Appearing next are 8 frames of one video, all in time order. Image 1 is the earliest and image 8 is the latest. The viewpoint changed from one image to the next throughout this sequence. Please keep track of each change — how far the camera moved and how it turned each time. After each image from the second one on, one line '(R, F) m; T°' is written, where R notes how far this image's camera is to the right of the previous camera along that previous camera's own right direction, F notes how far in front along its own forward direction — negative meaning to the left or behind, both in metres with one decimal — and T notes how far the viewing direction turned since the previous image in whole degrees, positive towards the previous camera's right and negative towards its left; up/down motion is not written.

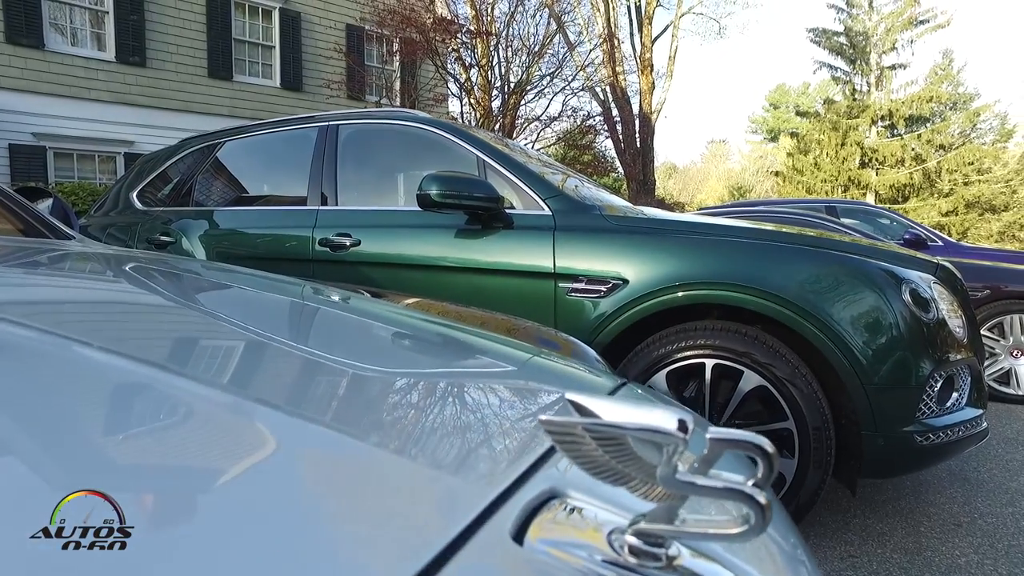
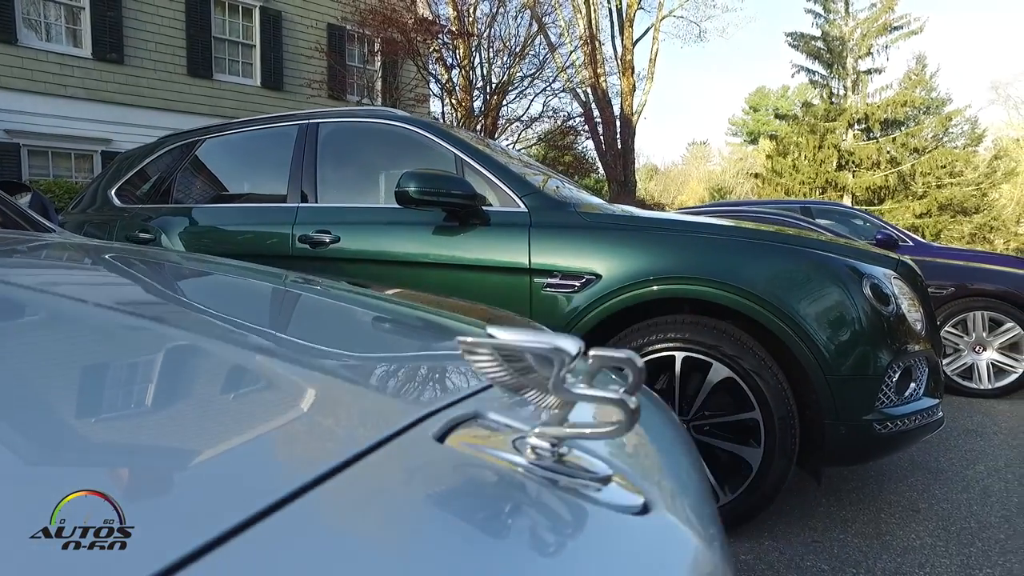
(0.0, -0.1) m; +2°
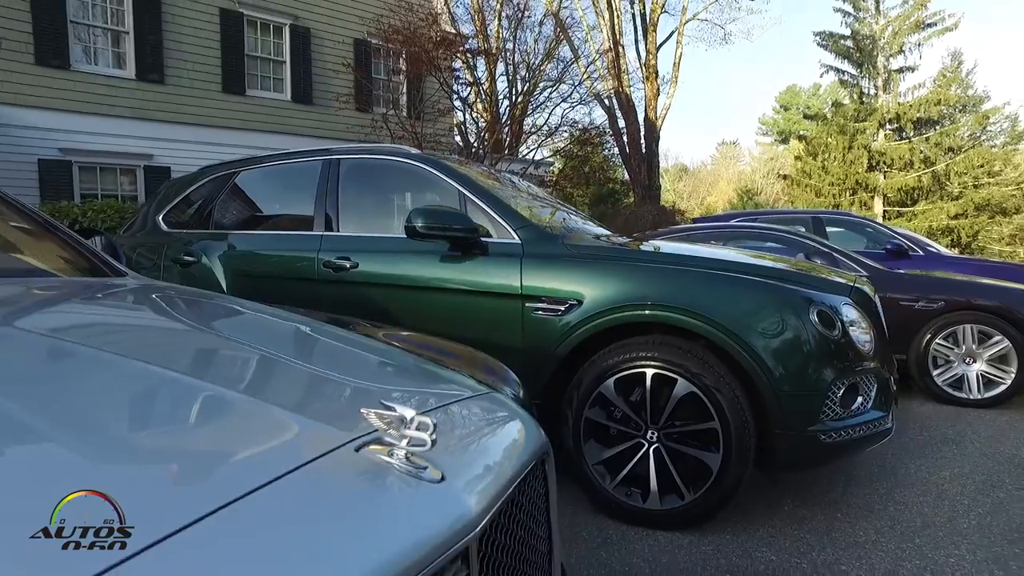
(+0.2, -0.4) m; -2°
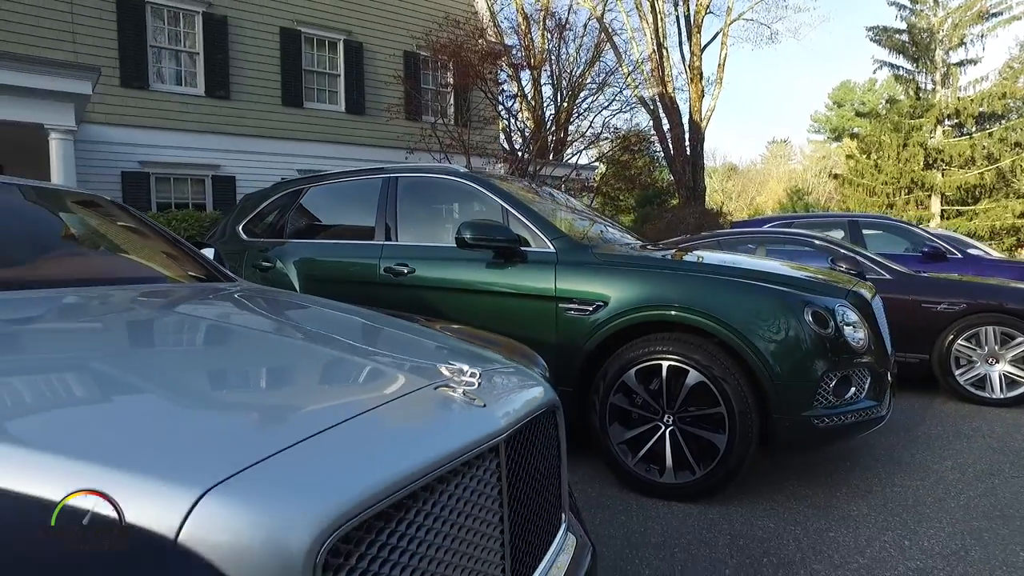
(+0.1, -0.5) m; -4°
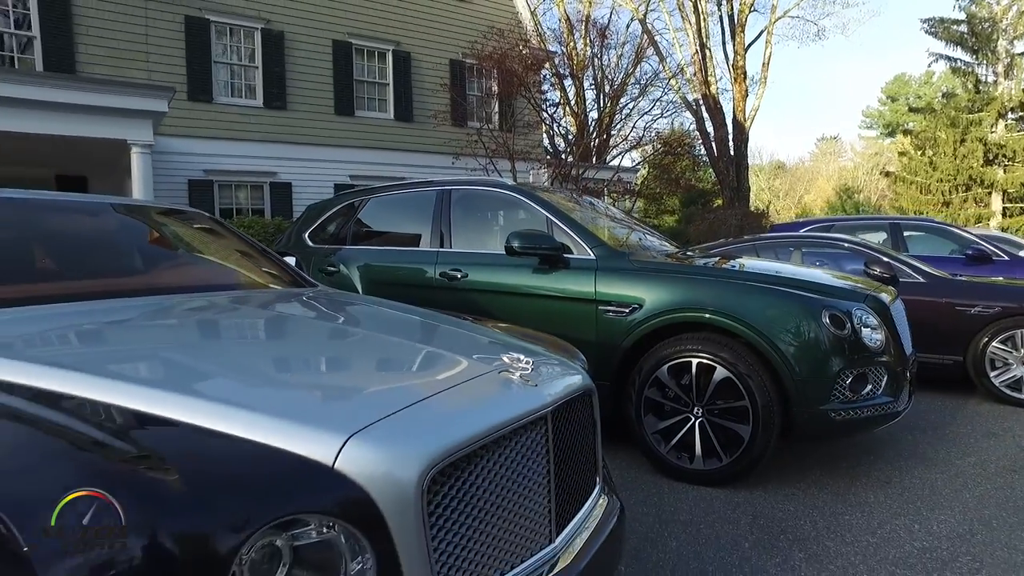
(0.0, -0.4) m; -4°
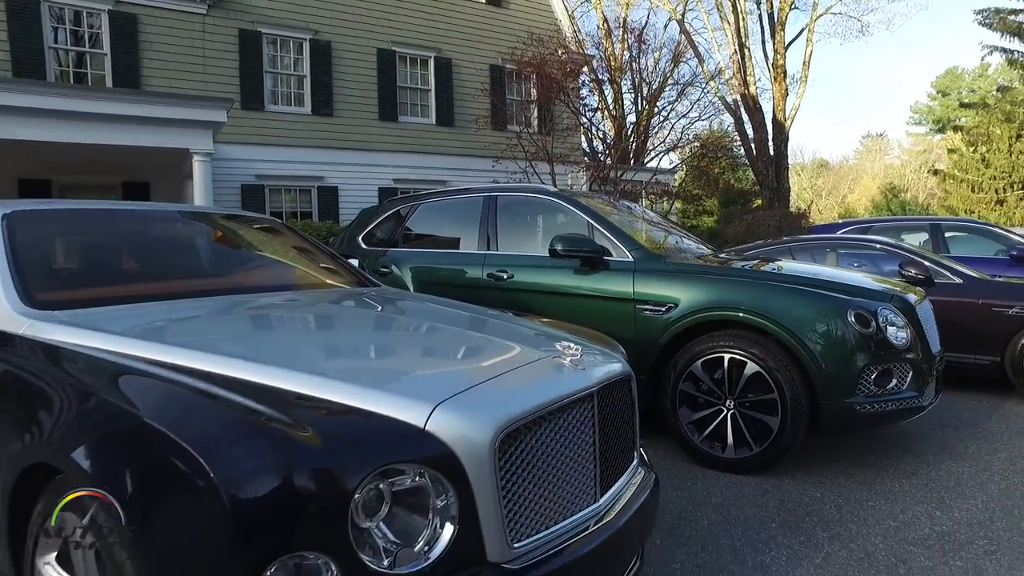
(0.0, -0.3) m; -3°
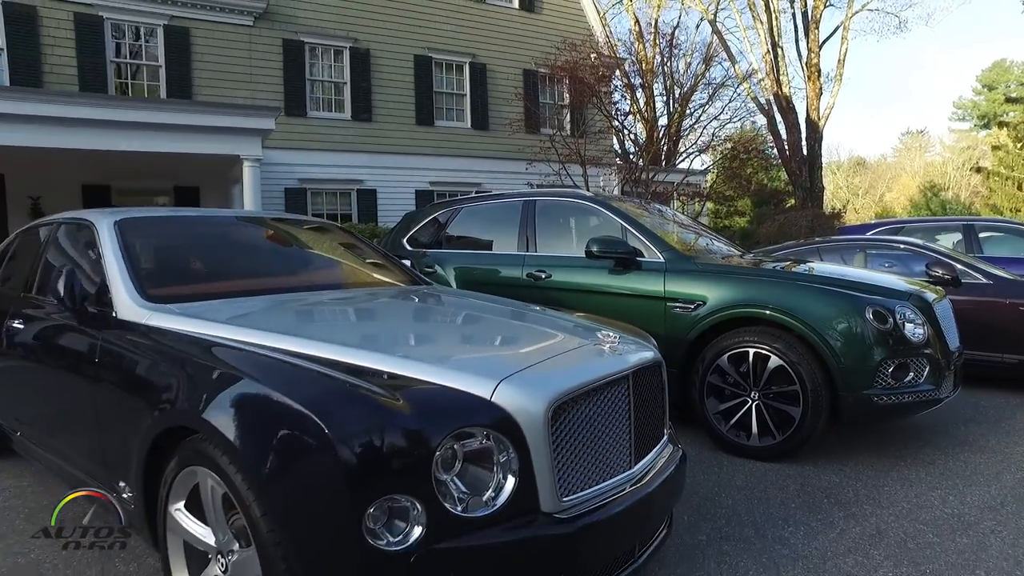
(-0.1, -0.3) m; -3°
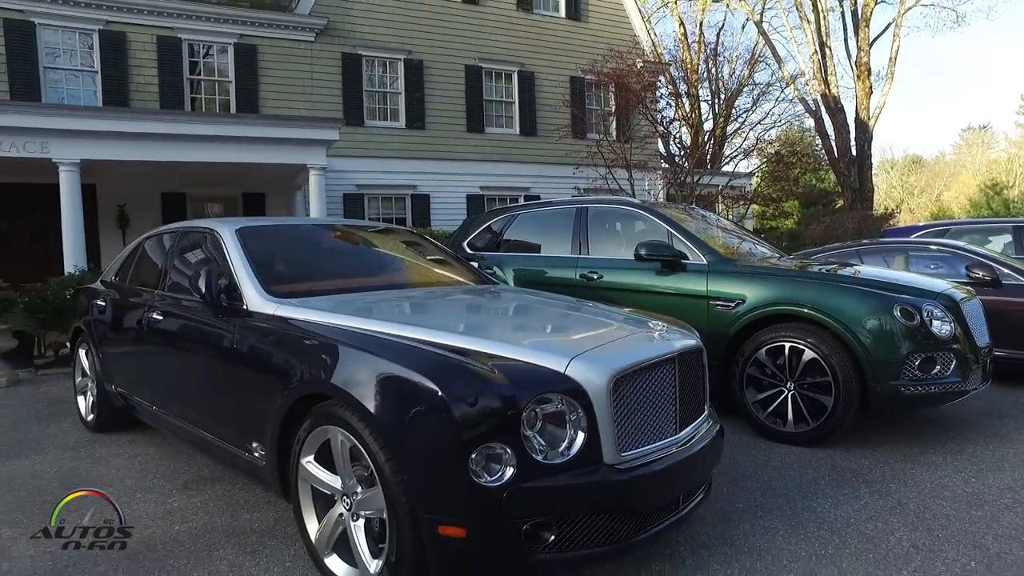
(-0.1, -0.5) m; -4°
